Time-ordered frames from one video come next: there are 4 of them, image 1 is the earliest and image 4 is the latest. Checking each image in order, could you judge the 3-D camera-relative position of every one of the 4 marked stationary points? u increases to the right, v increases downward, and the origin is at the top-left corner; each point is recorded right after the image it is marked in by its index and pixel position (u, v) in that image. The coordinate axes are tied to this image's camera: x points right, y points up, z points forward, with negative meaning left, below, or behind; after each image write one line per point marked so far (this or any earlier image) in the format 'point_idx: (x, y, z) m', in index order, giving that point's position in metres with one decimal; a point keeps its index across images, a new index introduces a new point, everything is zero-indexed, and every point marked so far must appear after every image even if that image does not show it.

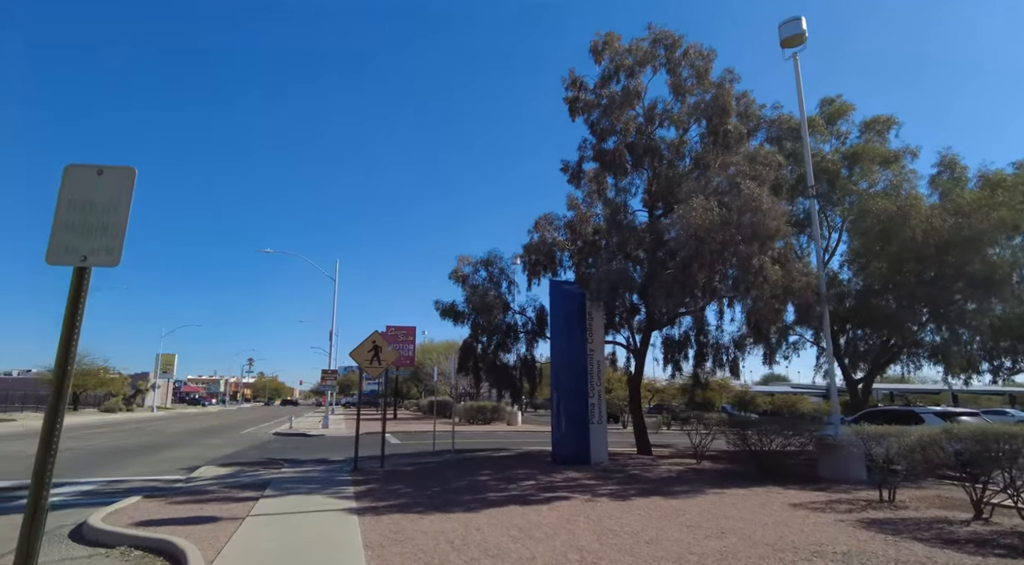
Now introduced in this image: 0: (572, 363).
0: (+1.5, -2.1, +14.0) m
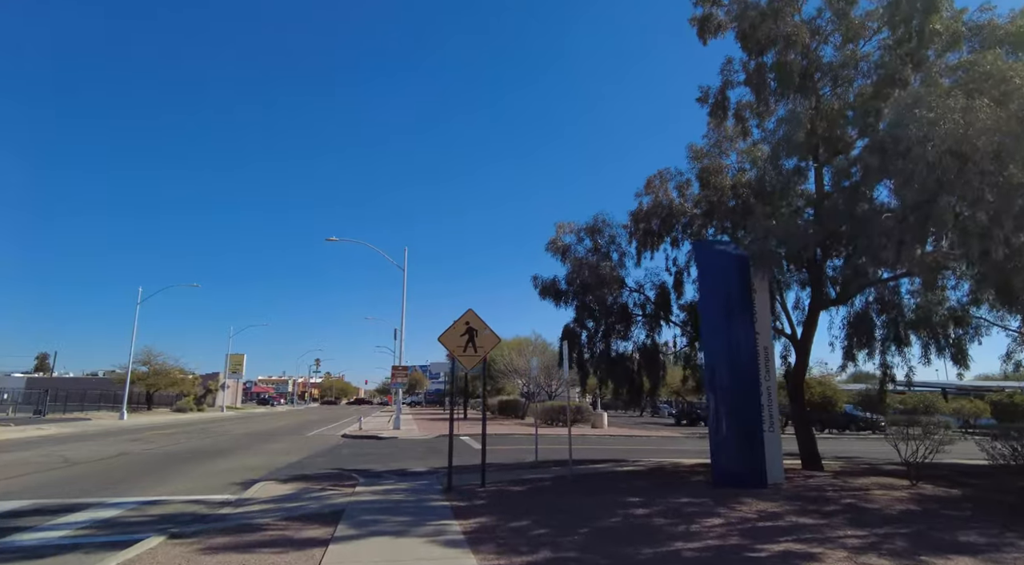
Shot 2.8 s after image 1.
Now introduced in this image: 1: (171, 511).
0: (+4.0, -1.3, +10.4) m
1: (-5.1, -3.4, +8.8) m
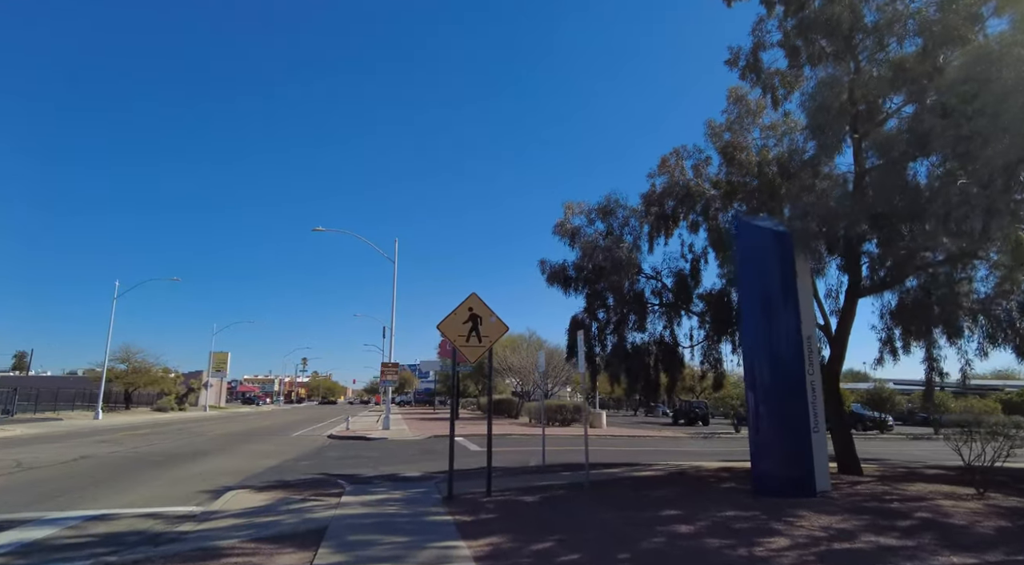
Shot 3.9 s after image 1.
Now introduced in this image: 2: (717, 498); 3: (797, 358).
0: (+4.1, -1.0, +9.1) m
1: (-5.0, -3.1, +7.4) m
2: (+3.1, -3.2, +8.8) m
3: (+4.4, -1.2, +9.0) m
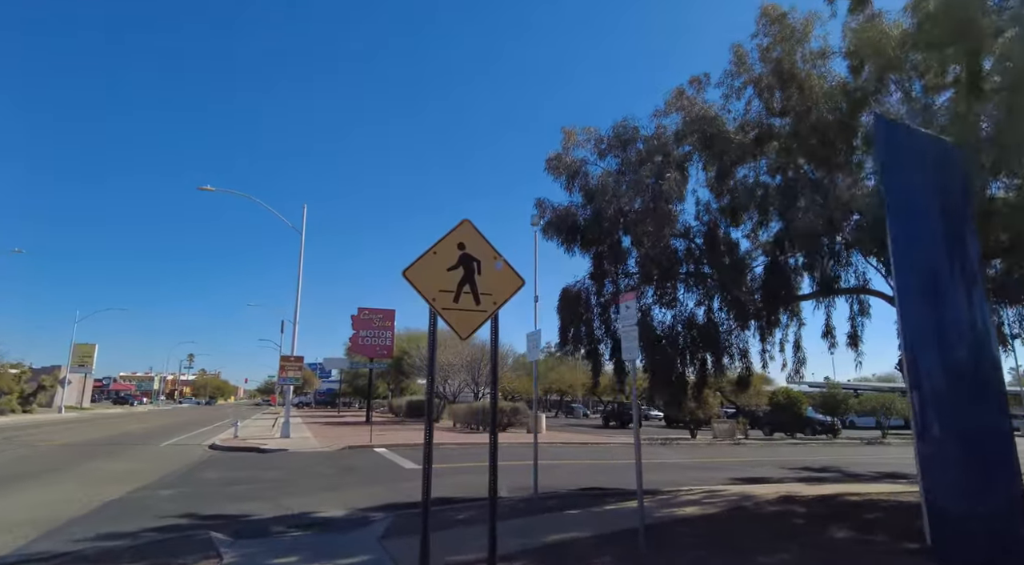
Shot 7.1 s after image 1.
0: (+4.4, -0.4, +5.7) m
1: (-4.4, -2.2, +2.6) m
2: (+3.3, -2.5, +5.3) m
3: (+4.6, -0.6, +5.7) m
